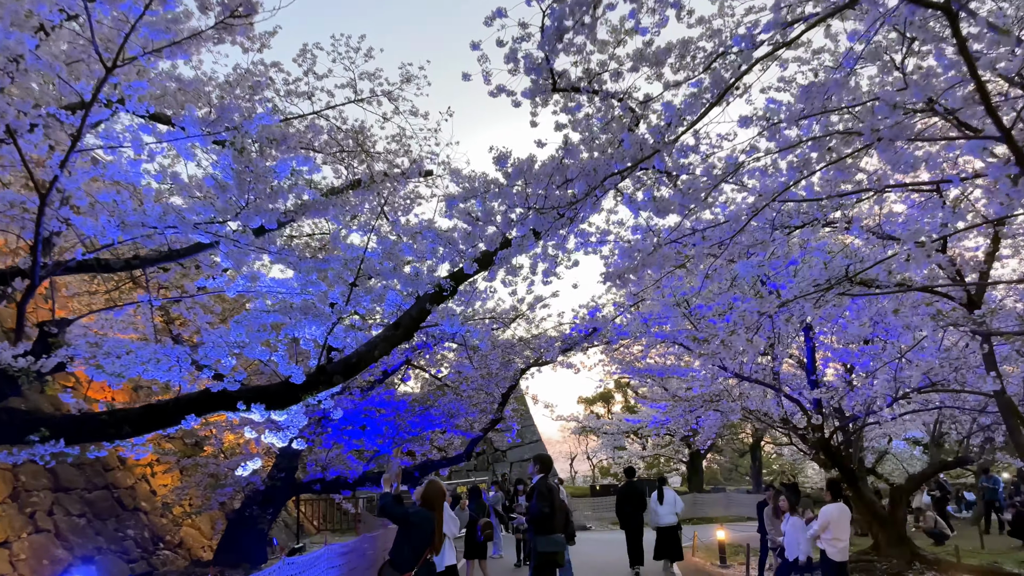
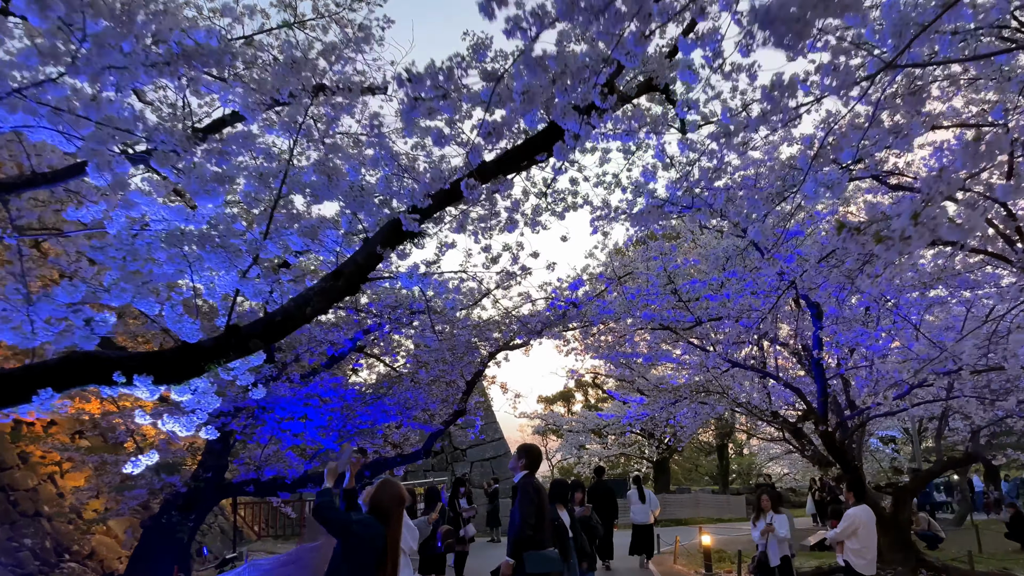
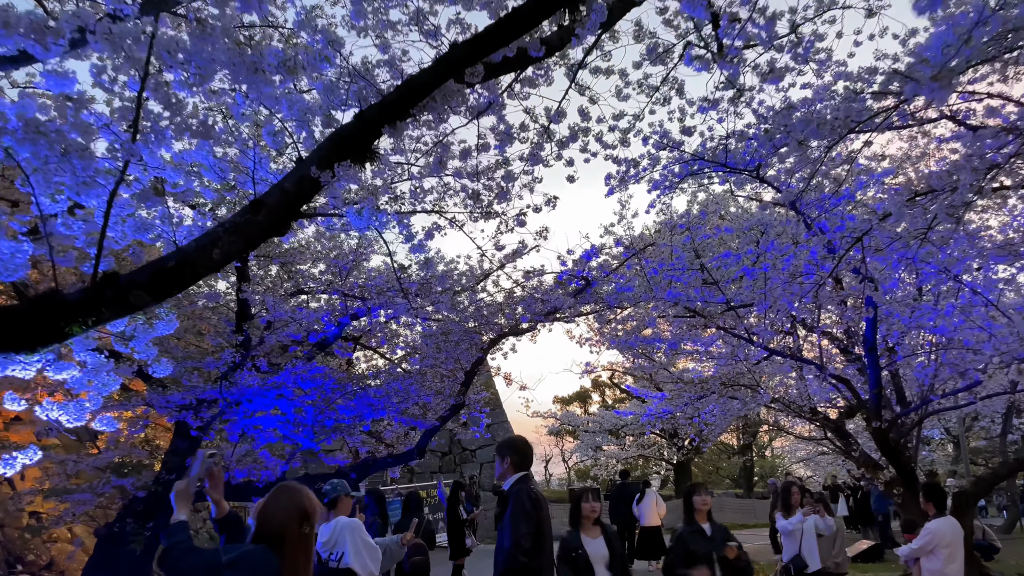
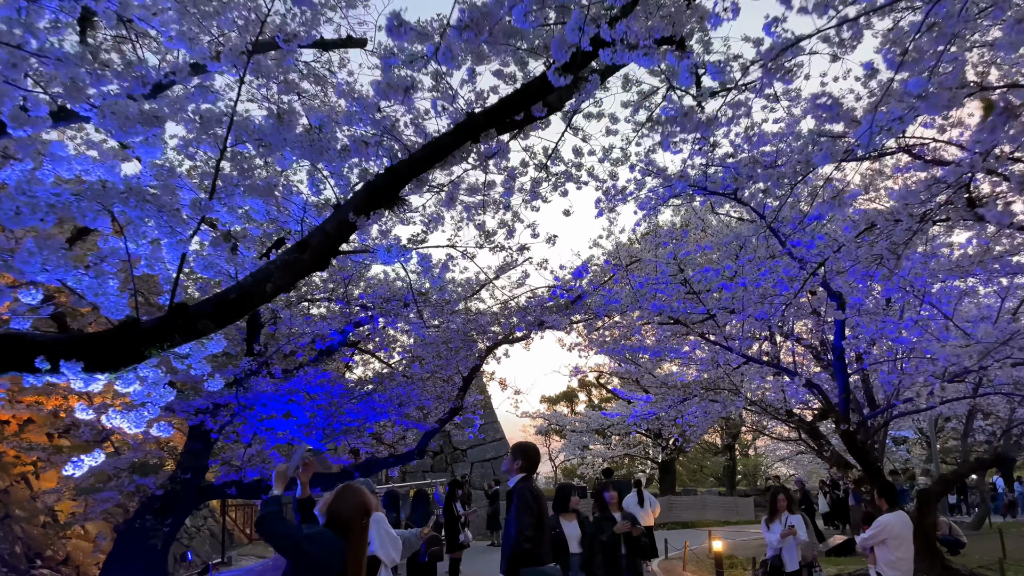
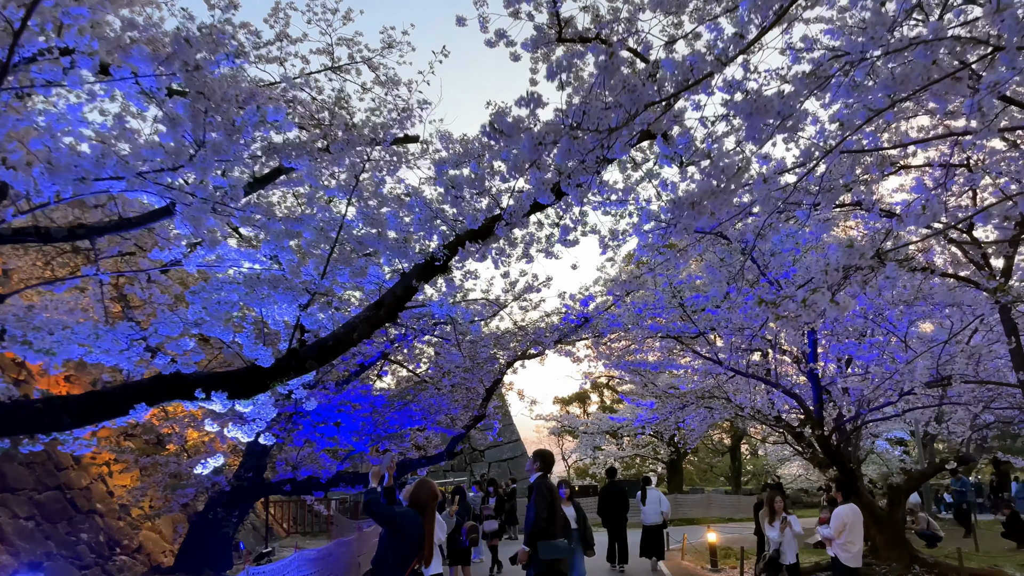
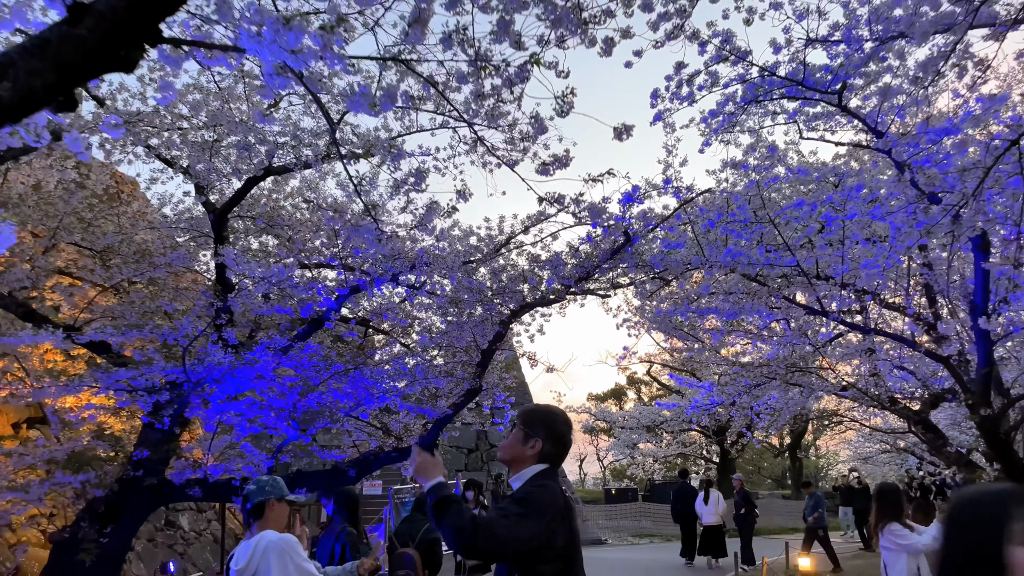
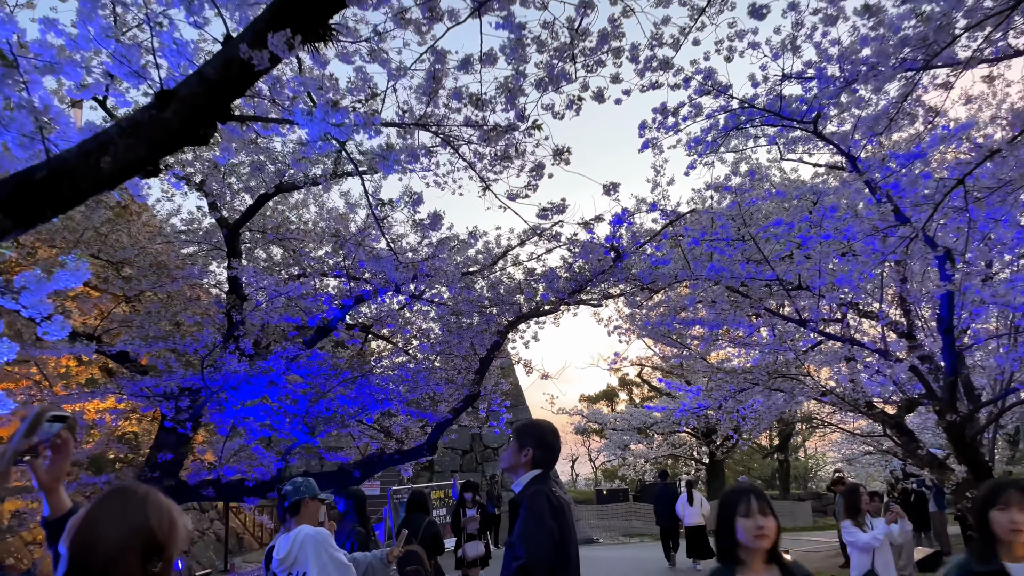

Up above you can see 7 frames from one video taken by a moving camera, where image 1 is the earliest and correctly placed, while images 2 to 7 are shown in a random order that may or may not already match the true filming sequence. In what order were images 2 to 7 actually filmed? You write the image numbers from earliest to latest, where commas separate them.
5, 2, 4, 3, 7, 6
